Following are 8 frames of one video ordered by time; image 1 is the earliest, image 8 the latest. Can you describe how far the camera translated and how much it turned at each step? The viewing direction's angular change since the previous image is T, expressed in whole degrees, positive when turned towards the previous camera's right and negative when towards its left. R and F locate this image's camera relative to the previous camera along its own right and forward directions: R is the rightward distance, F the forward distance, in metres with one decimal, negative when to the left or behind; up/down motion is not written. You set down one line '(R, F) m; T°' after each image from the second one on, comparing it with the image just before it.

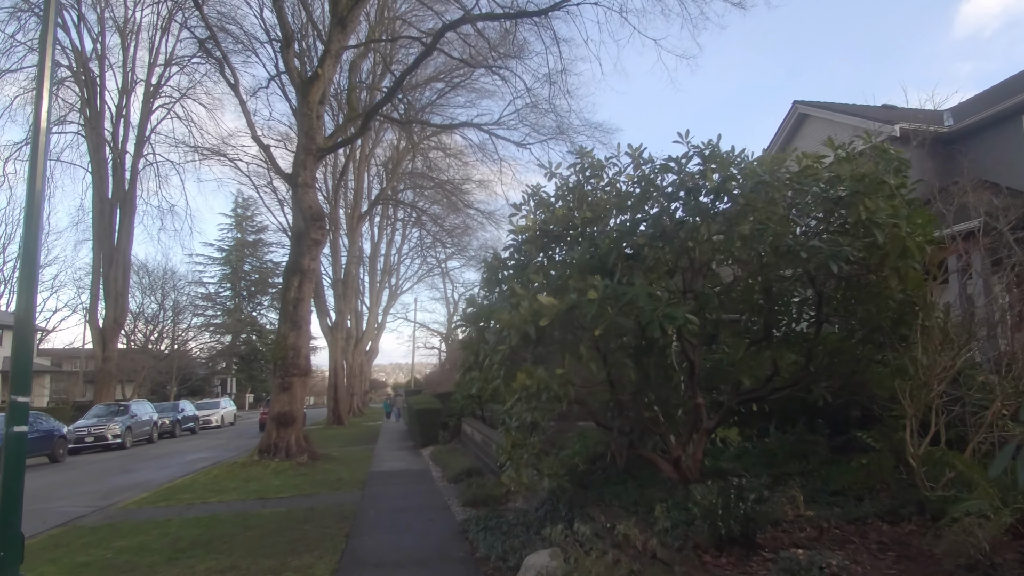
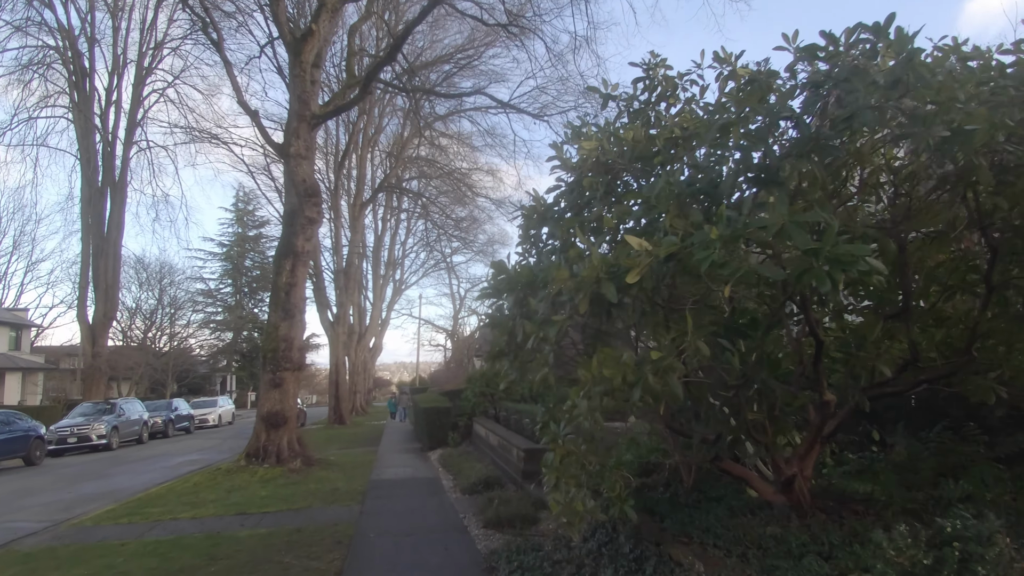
(-0.4, +2.0) m; 0°
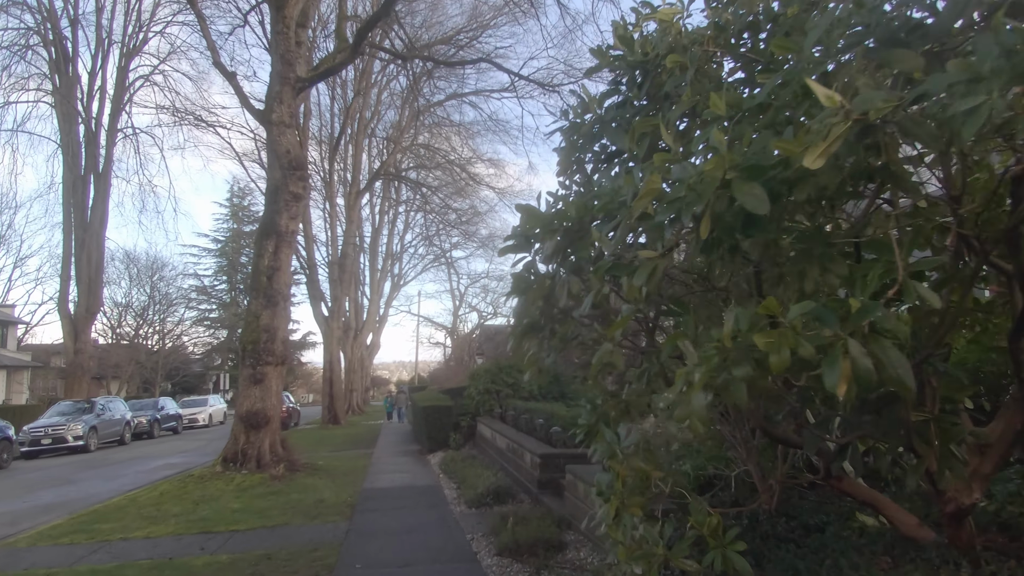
(-0.3, +1.7) m; 0°
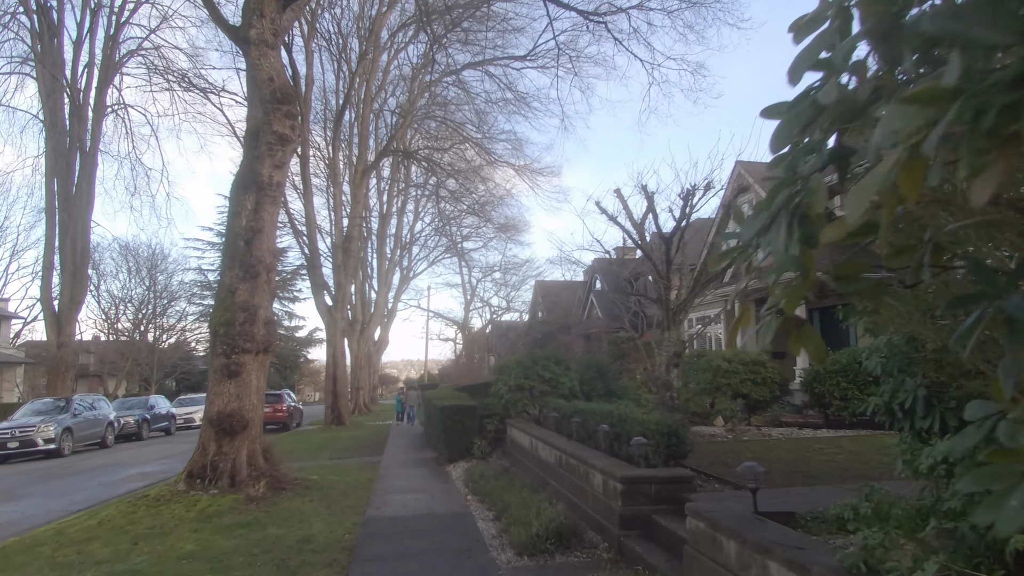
(-0.7, +3.0) m; -1°
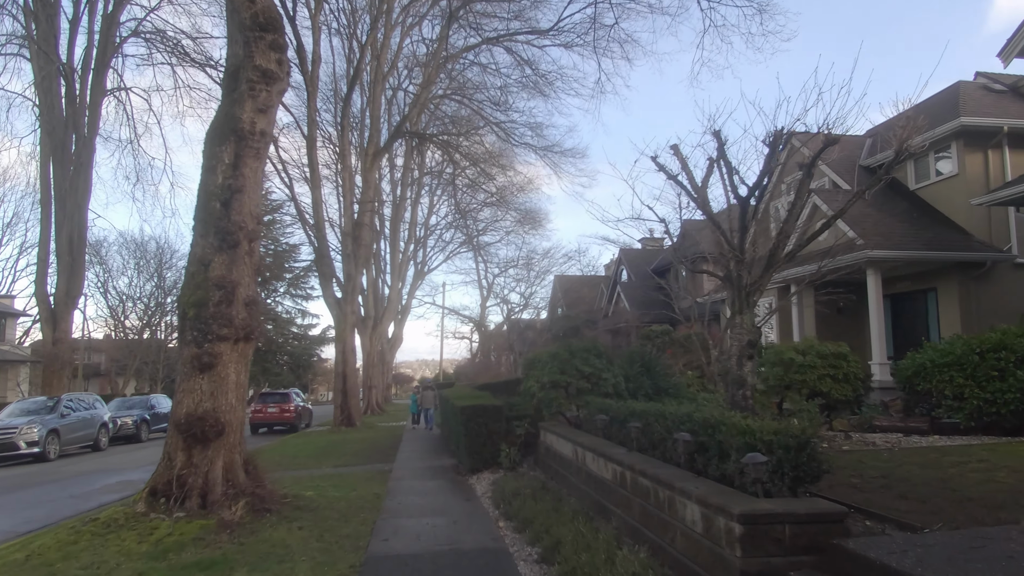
(-0.4, +2.2) m; -1°
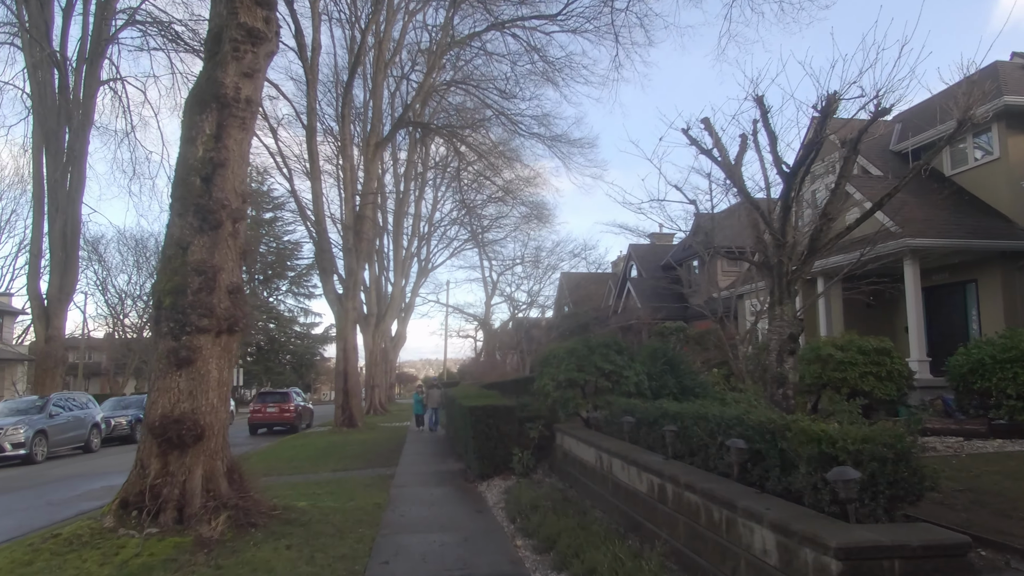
(-0.2, +1.0) m; 0°
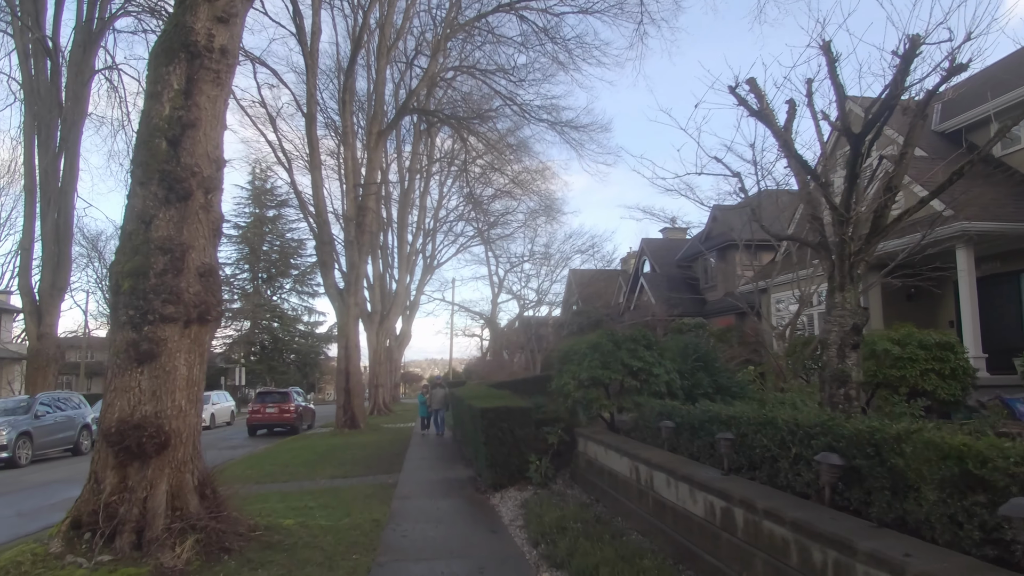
(-0.2, +1.2) m; -1°
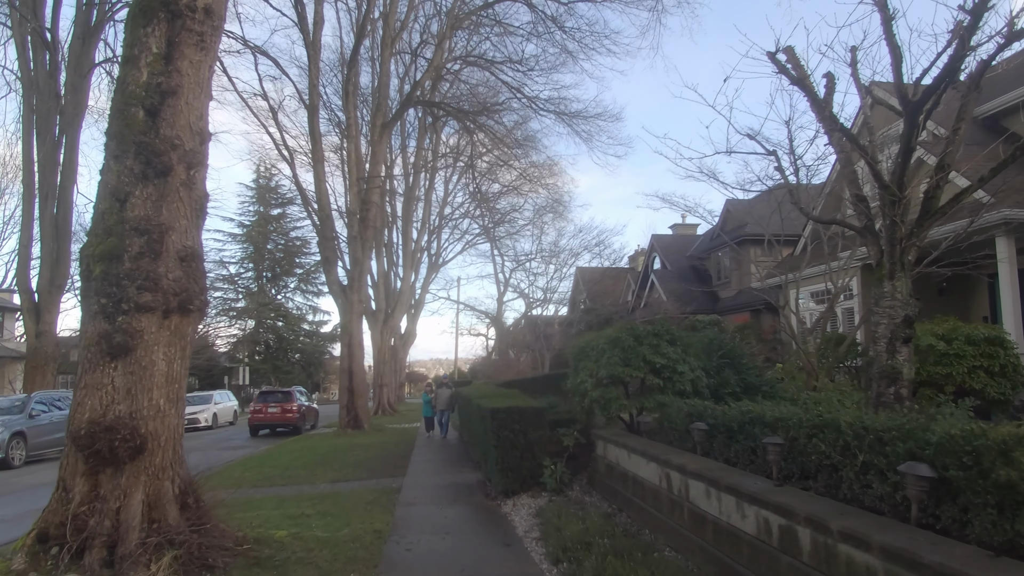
(-0.1, +0.7) m; 0°
